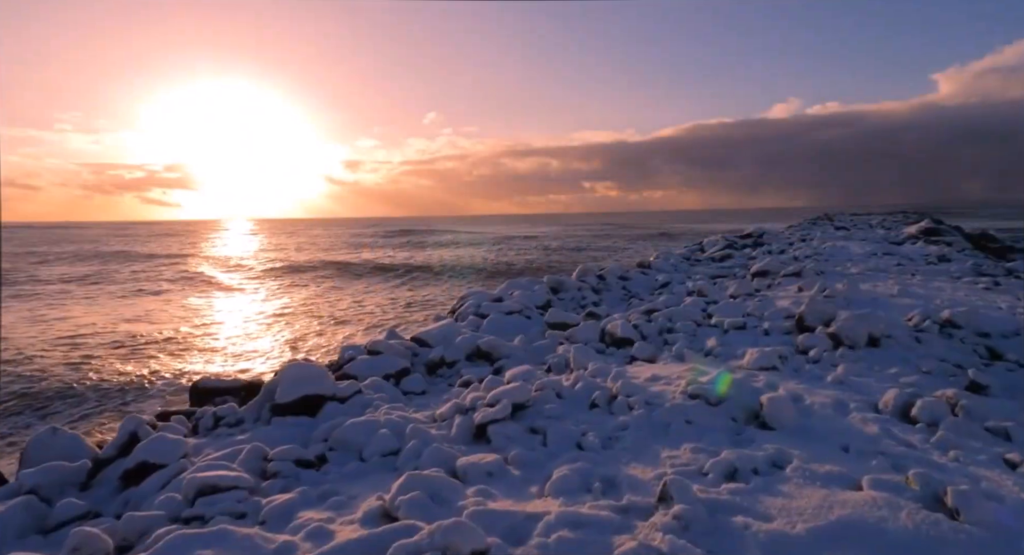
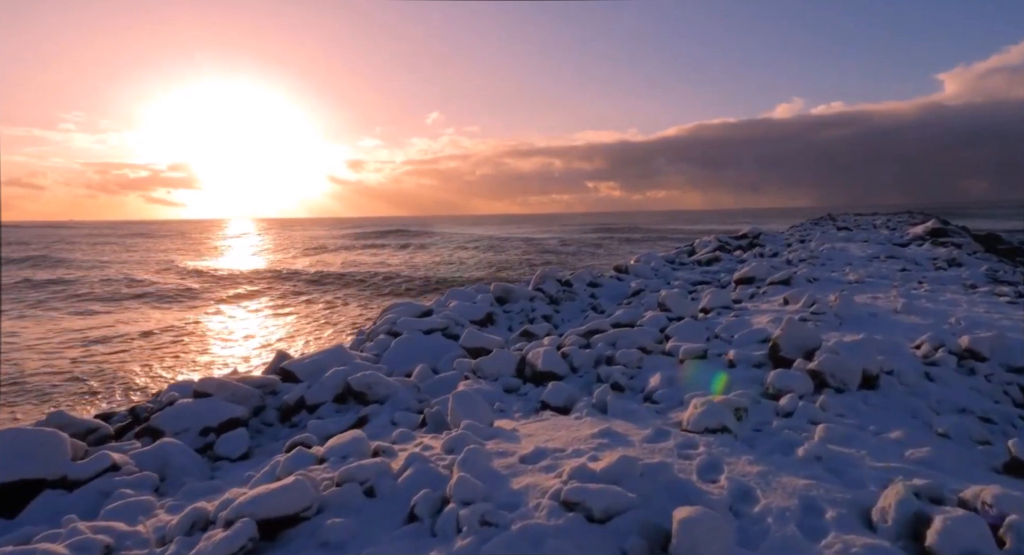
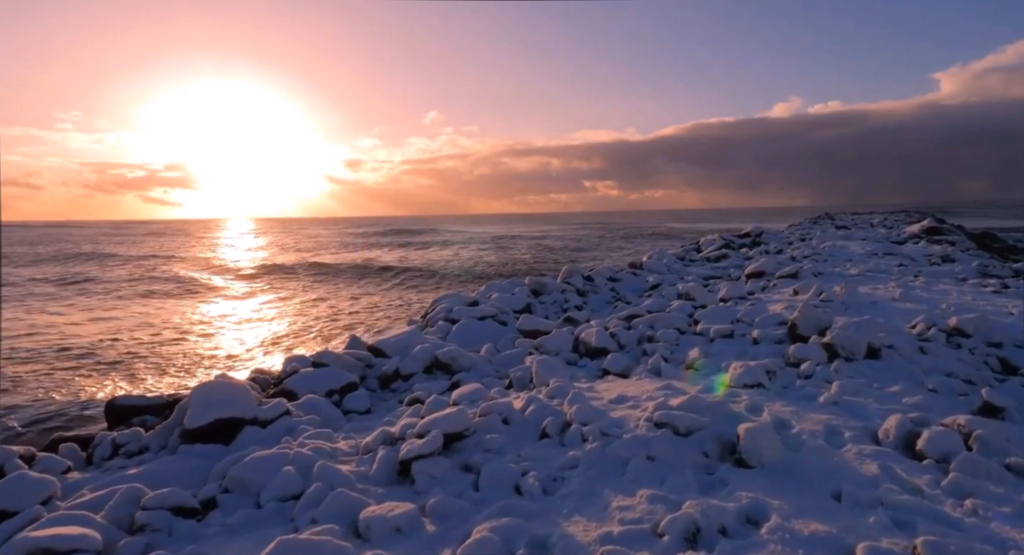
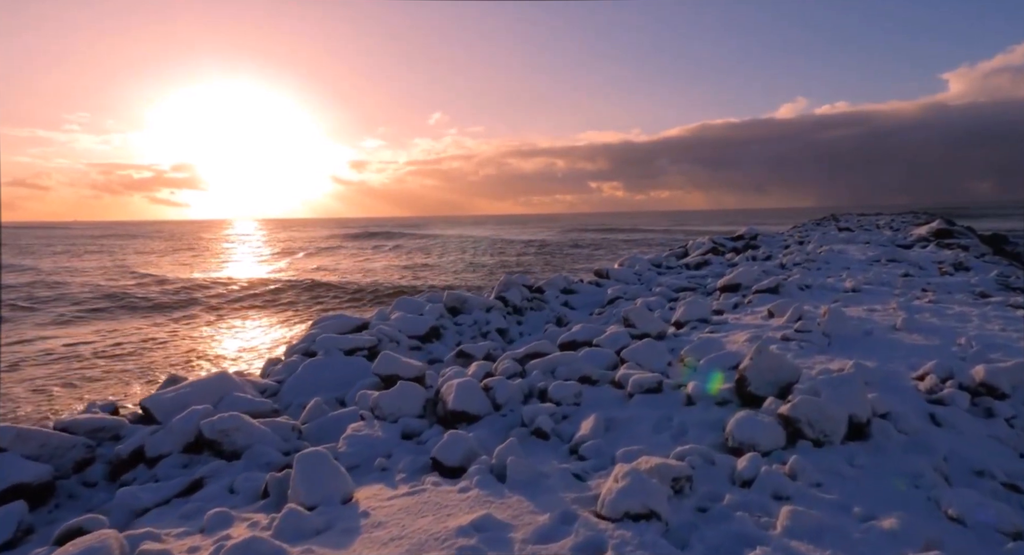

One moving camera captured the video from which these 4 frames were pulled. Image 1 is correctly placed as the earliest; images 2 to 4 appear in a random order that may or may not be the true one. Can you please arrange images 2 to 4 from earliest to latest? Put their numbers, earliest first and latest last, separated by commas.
3, 2, 4
